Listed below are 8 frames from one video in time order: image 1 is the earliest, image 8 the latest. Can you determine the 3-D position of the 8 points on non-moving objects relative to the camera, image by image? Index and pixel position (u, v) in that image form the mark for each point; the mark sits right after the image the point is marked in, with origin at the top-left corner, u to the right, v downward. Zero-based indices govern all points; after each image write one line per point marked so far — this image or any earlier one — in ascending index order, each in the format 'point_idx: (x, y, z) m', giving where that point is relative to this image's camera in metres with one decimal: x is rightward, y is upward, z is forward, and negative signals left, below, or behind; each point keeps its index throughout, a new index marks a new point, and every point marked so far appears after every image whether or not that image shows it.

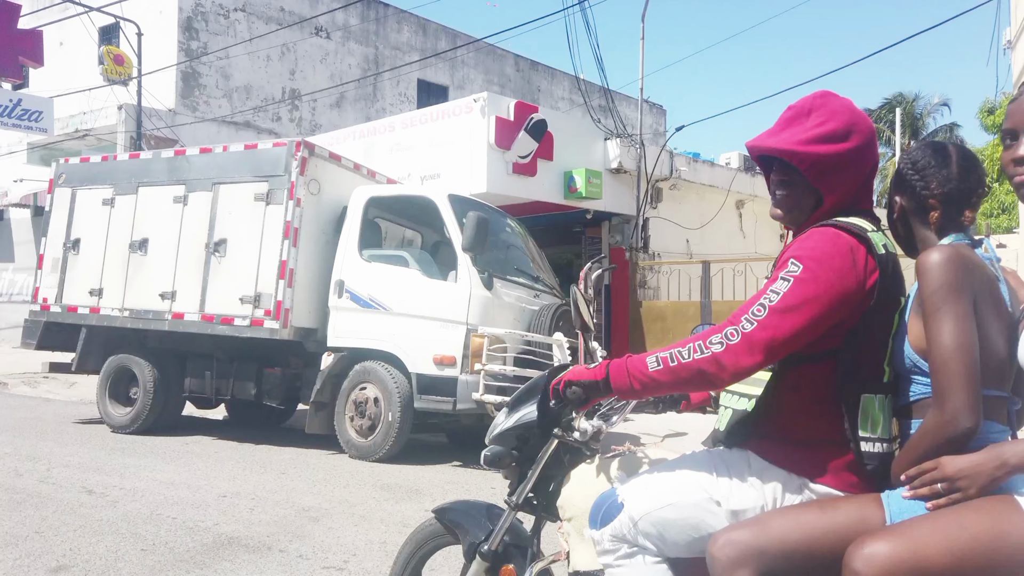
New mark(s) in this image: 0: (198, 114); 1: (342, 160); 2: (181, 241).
0: (-7.1, +4.0, +17.9) m
1: (-1.6, +1.2, +7.5) m
2: (-3.2, +0.5, +7.7) m
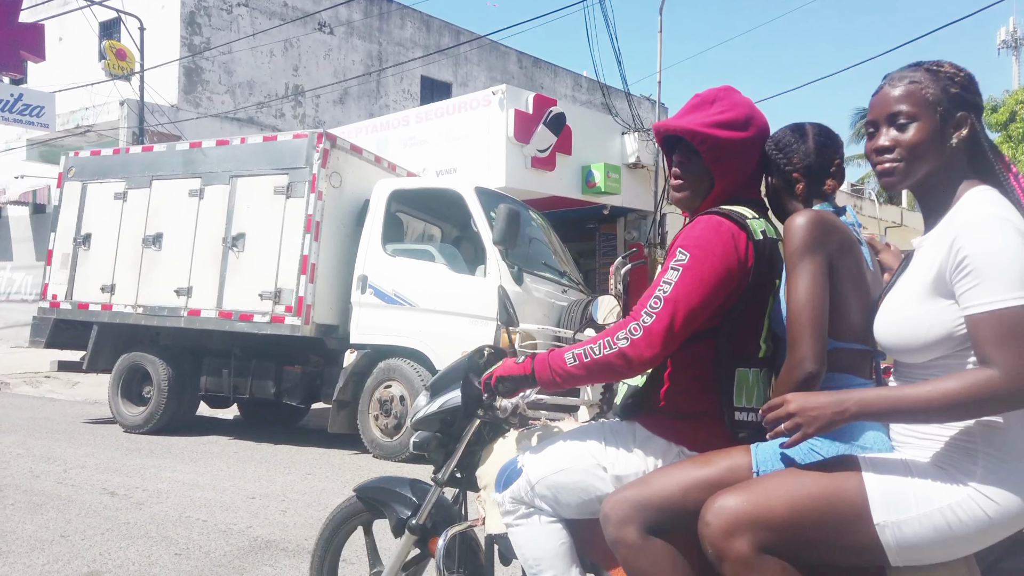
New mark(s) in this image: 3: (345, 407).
0: (-6.9, +4.0, +17.7) m
1: (-1.4, +1.3, +7.3) m
2: (-3.0, +0.5, +7.5) m
3: (-1.4, -1.1, +7.1) m
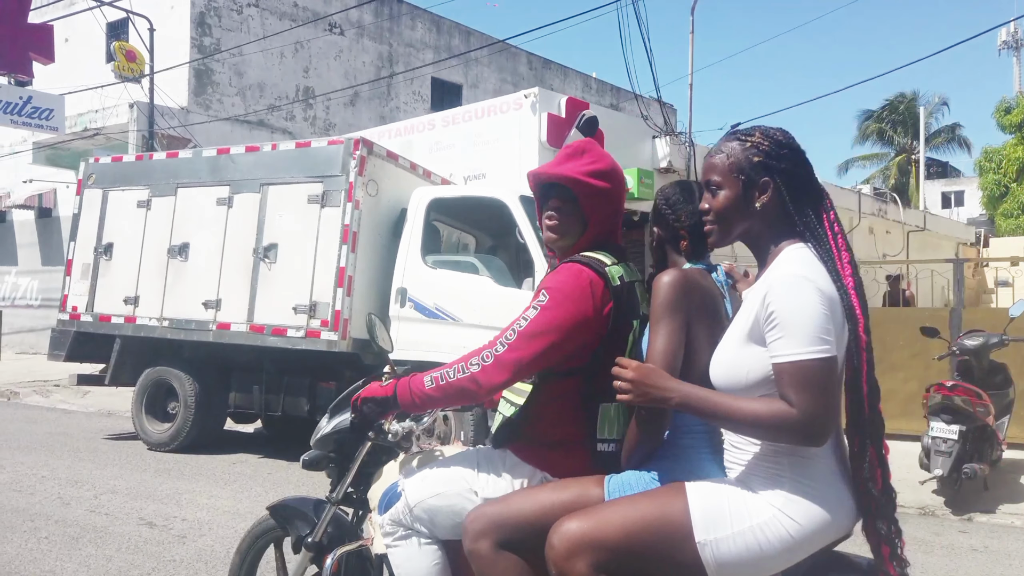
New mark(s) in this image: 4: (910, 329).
0: (-6.6, +3.9, +17.3) m
1: (-1.0, +1.2, +7.0) m
2: (-2.6, +0.4, +7.2) m
3: (-1.1, -1.2, +6.8) m
4: (+4.1, -0.4, +8.1) m
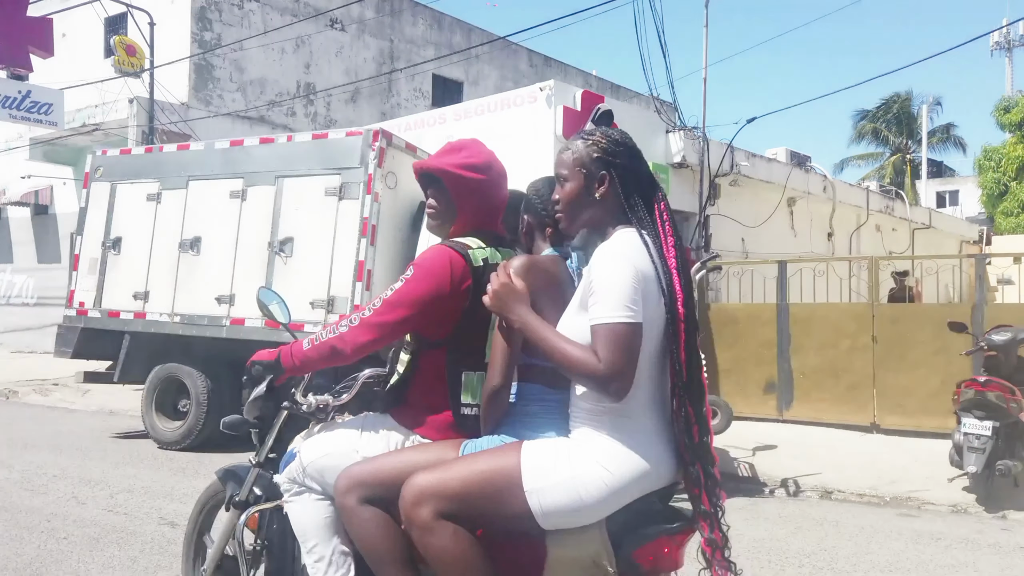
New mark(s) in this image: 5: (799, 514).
0: (-6.5, +3.9, +17.2) m
1: (-0.8, +1.2, +6.9) m
2: (-2.5, +0.5, +7.1) m
3: (-0.9, -1.1, +6.6) m
4: (+4.3, -0.4, +8.0) m
5: (+1.9, -1.5, +5.3) m
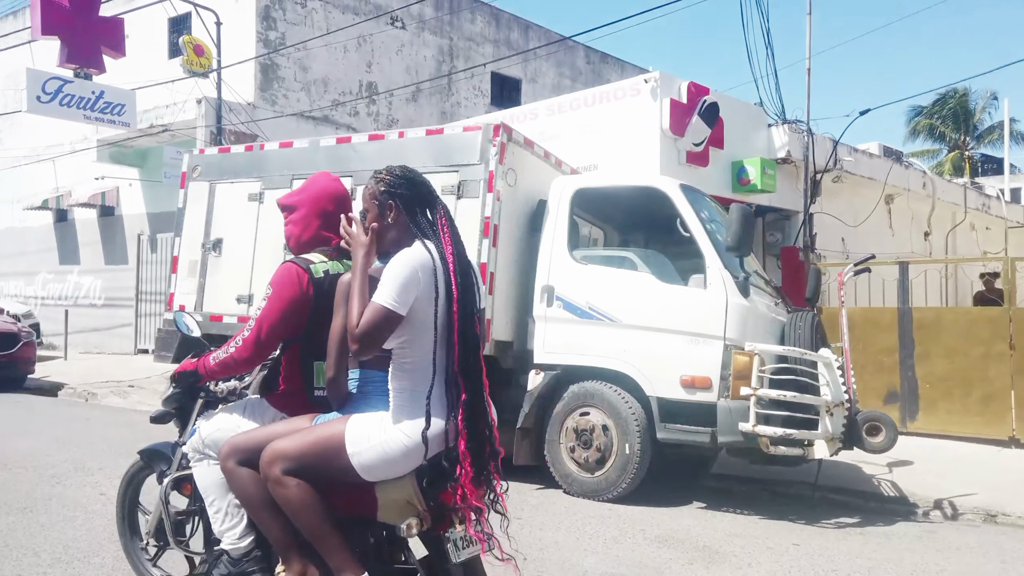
0: (-5.1, +3.9, +17.0) m
1: (+0.2, +1.2, +6.5) m
2: (-1.4, +0.4, +6.8) m
3: (+0.1, -1.2, +6.3) m
4: (+5.3, -0.4, +7.4) m
5: (+2.9, -1.6, +4.8) m
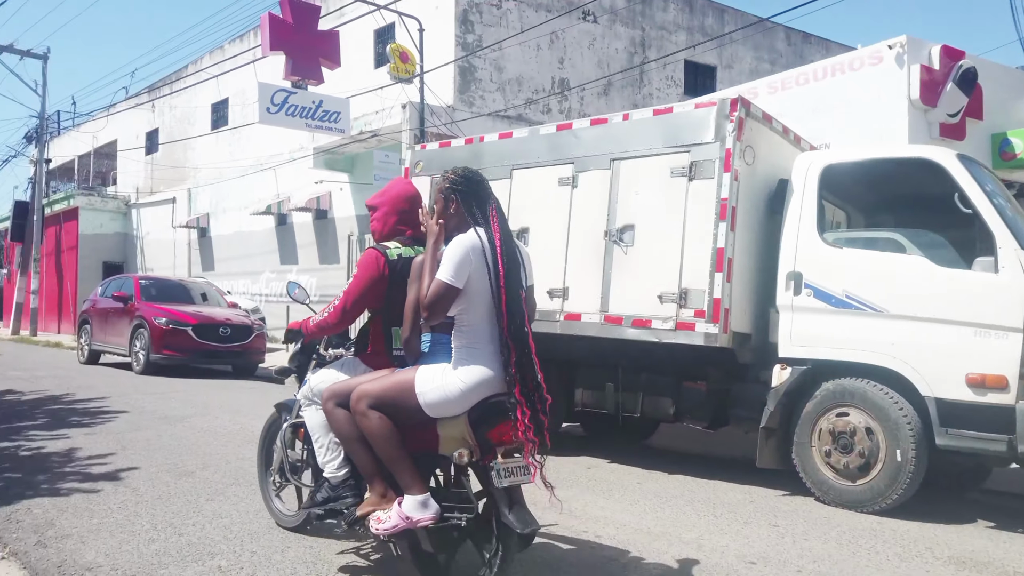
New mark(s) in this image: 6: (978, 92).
0: (-0.8, +4.0, +17.4) m
1: (+2.0, +1.3, +6.0) m
2: (+0.5, +0.5, +6.6) m
3: (+1.9, -1.1, +5.7) m
4: (+7.2, -0.3, +5.7) m
5: (+4.2, -1.4, +3.7) m
6: (+4.6, +2.0, +7.9) m
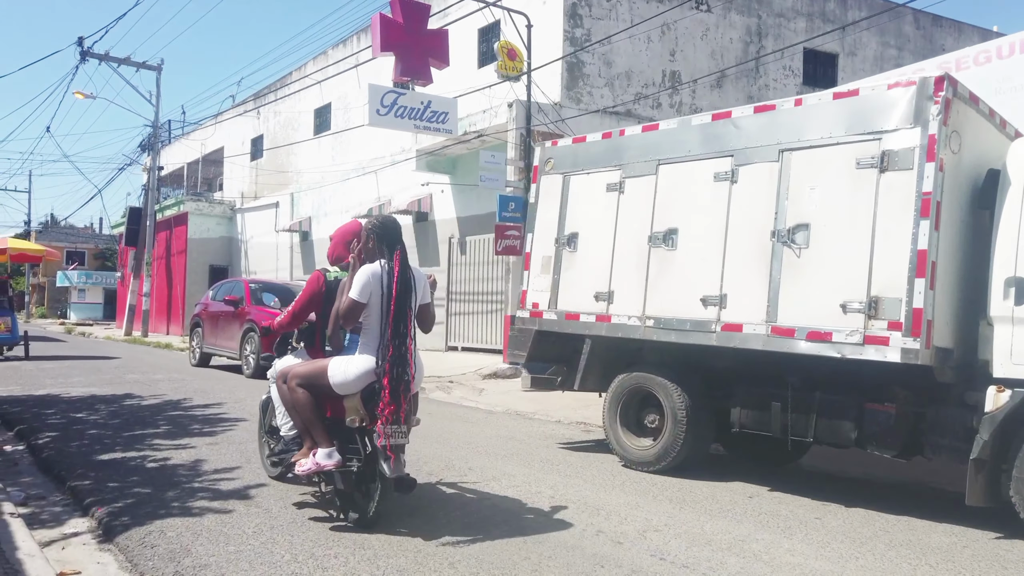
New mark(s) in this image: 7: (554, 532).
0: (+1.6, +3.9, +16.7) m
1: (+3.1, +1.2, +5.1) m
2: (+1.6, +0.5, +5.9) m
3: (+2.9, -1.1, +4.9) m
4: (+8.2, -0.4, +4.3) m
5: (+5.1, -1.5, +2.6) m
6: (+5.9, +1.9, +6.7) m
7: (+0.2, -1.4, +4.3) m
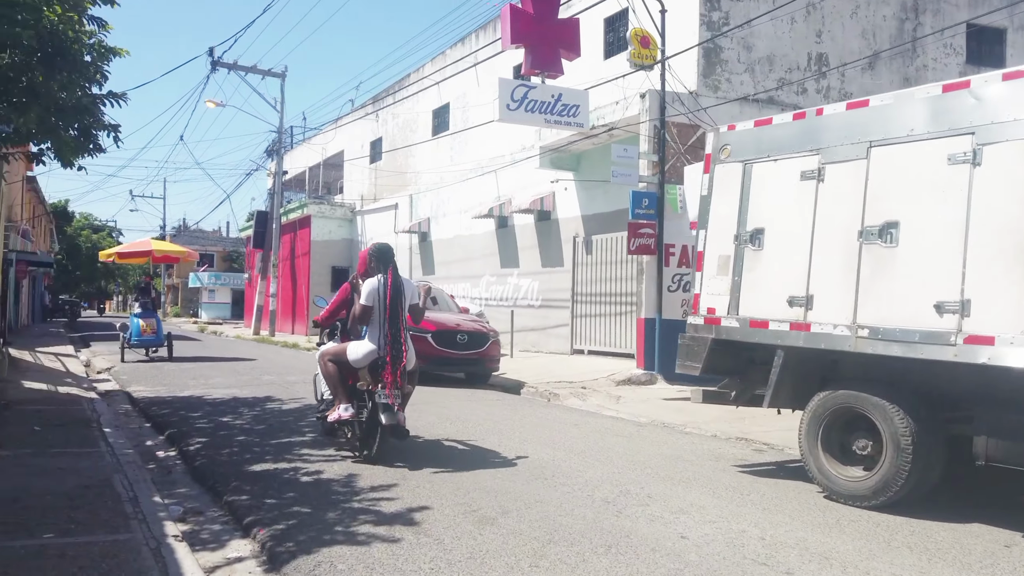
0: (+4.2, +3.9, +15.7) m
1: (+4.2, +1.2, +3.9) m
2: (+2.9, +0.4, +4.9) m
3: (+4.1, -1.1, +3.7) m
4: (+9.2, -0.4, +2.4) m
5: (+5.9, -1.5, +1.2) m
6: (+7.2, +1.9, +5.1) m
7: (+1.3, -1.4, +3.5) m
